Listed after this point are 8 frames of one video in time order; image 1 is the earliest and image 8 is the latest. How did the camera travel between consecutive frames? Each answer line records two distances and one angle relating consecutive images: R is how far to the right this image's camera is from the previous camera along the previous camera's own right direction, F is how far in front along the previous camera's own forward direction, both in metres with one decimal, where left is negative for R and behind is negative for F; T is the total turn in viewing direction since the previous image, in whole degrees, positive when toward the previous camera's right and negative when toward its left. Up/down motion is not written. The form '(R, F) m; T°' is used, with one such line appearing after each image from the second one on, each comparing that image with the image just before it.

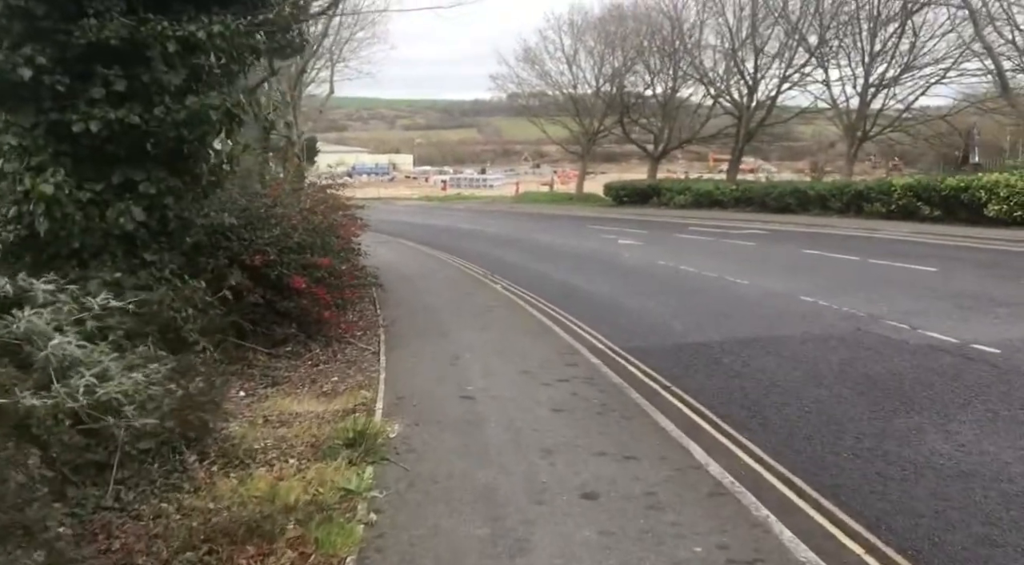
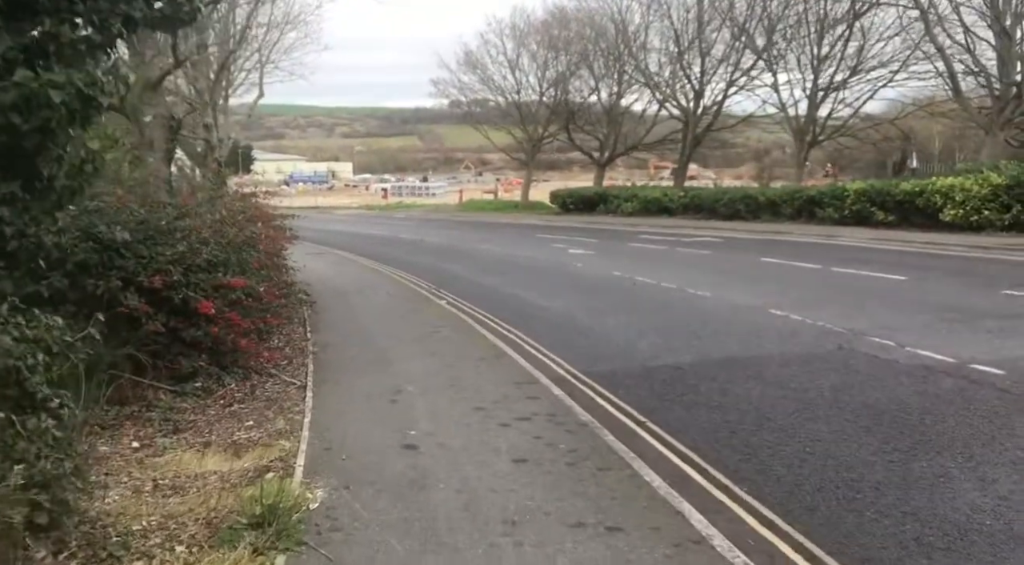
(0.0, +1.1) m; +4°
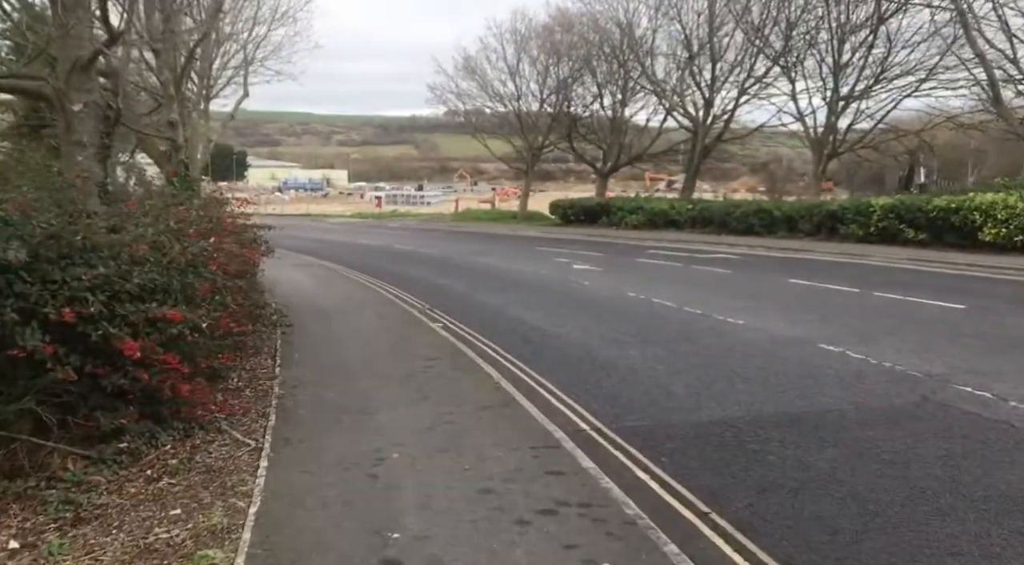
(-0.2, +1.7) m; 0°
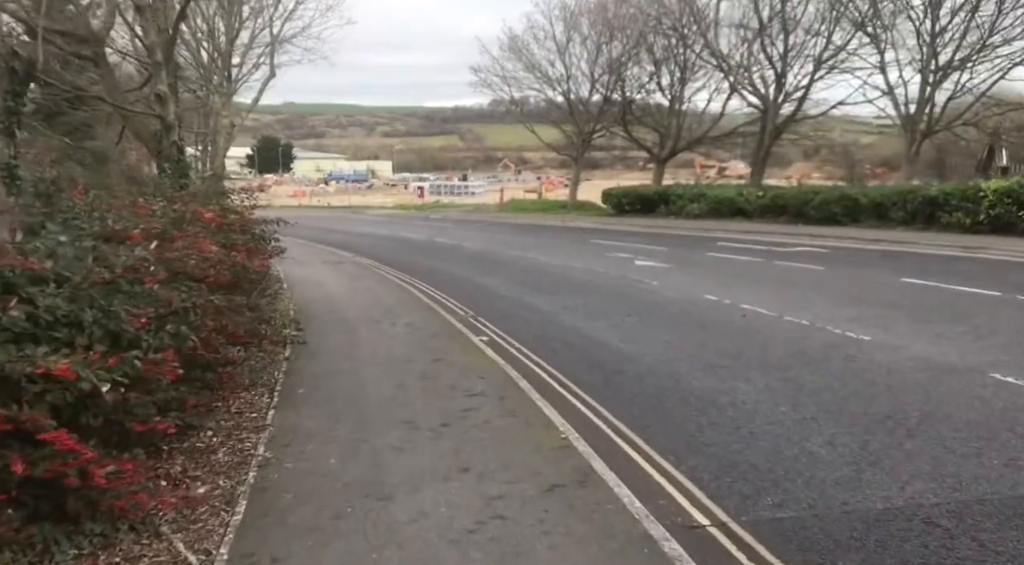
(-0.2, +2.4) m; -3°
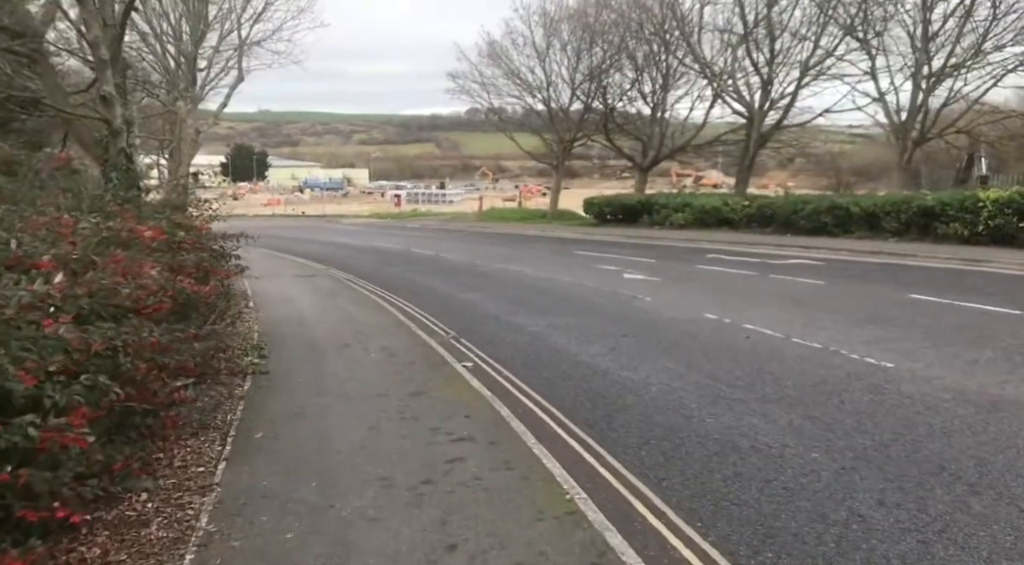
(-0.1, +1.0) m; +2°
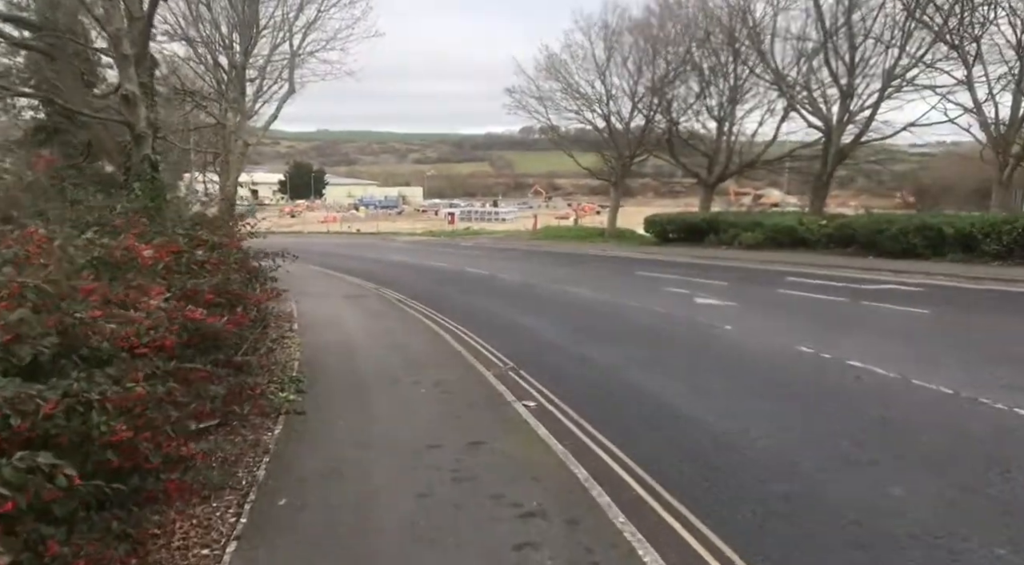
(-0.2, +1.3) m; -4°
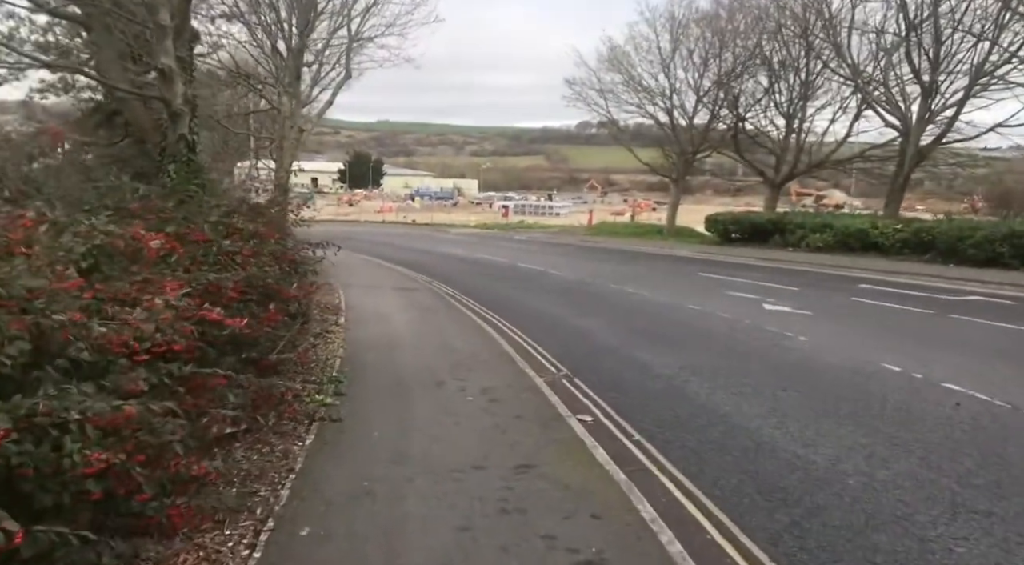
(-0.1, +0.8) m; -4°
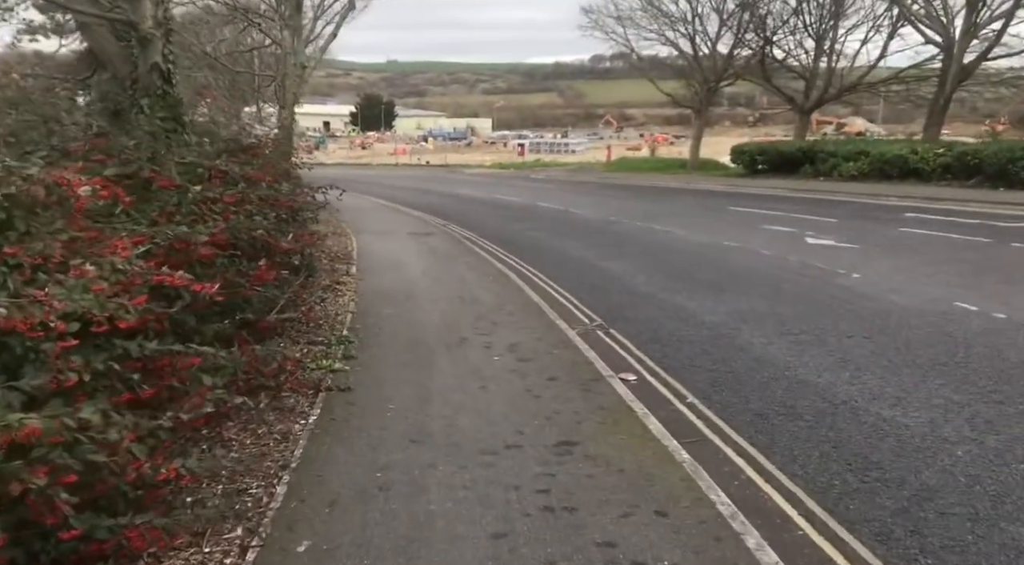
(-0.1, +1.0) m; -1°
